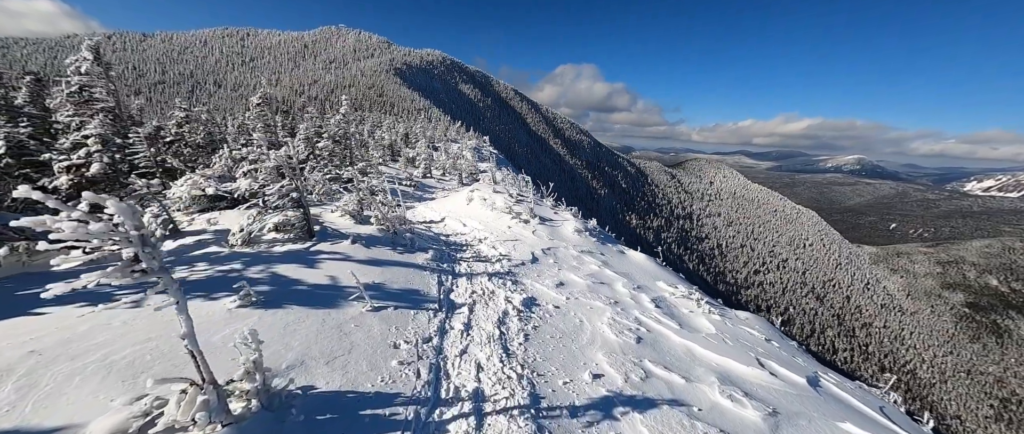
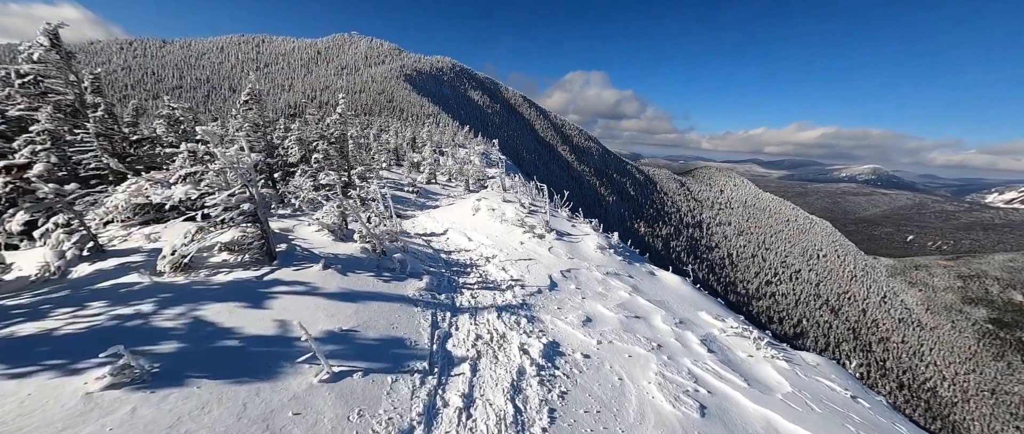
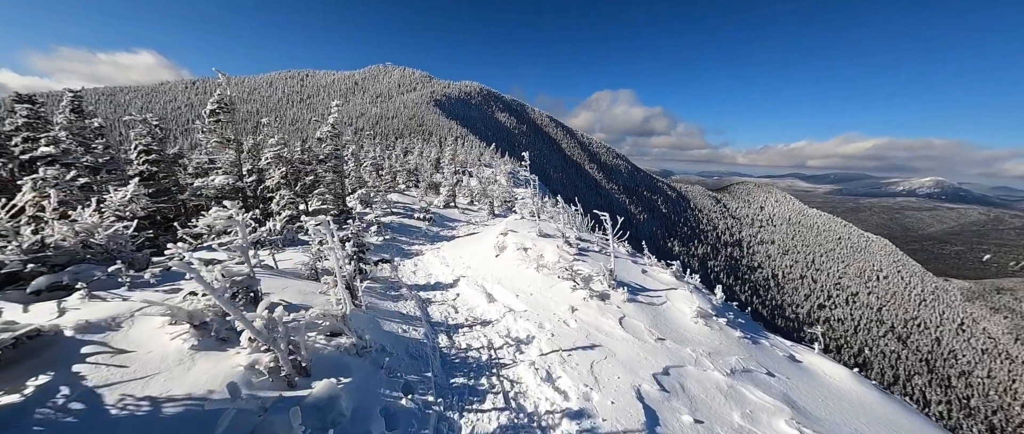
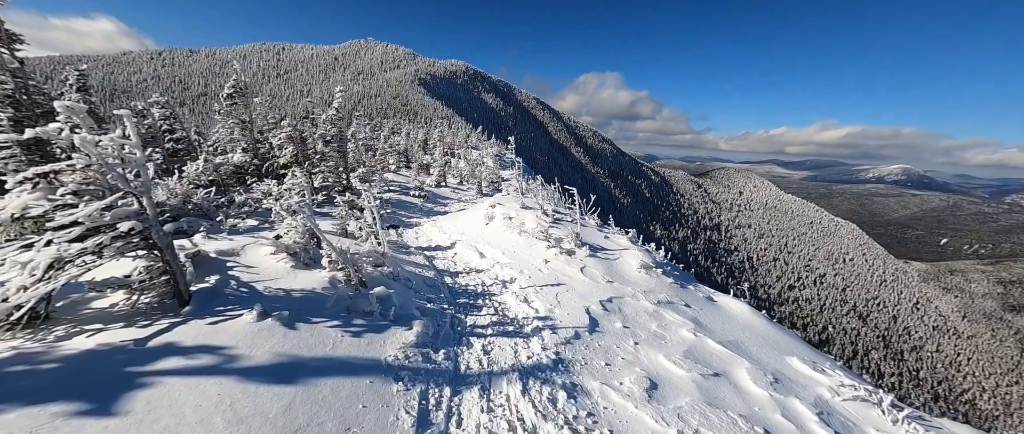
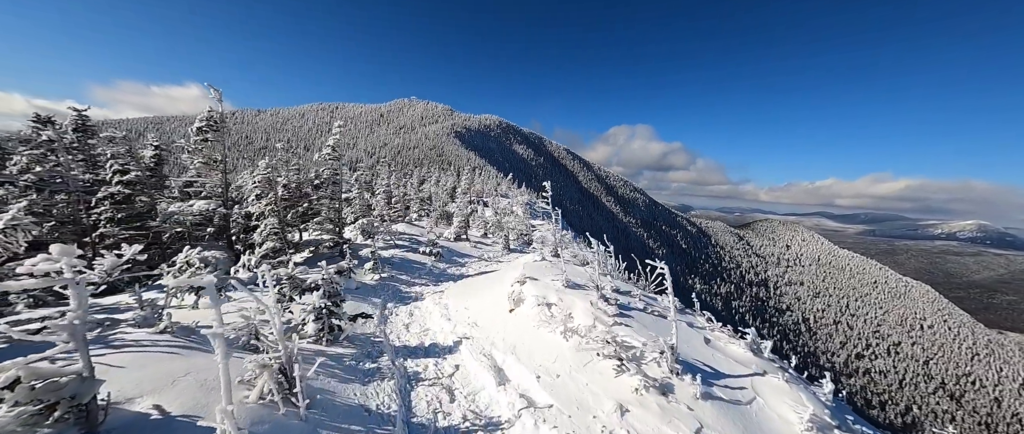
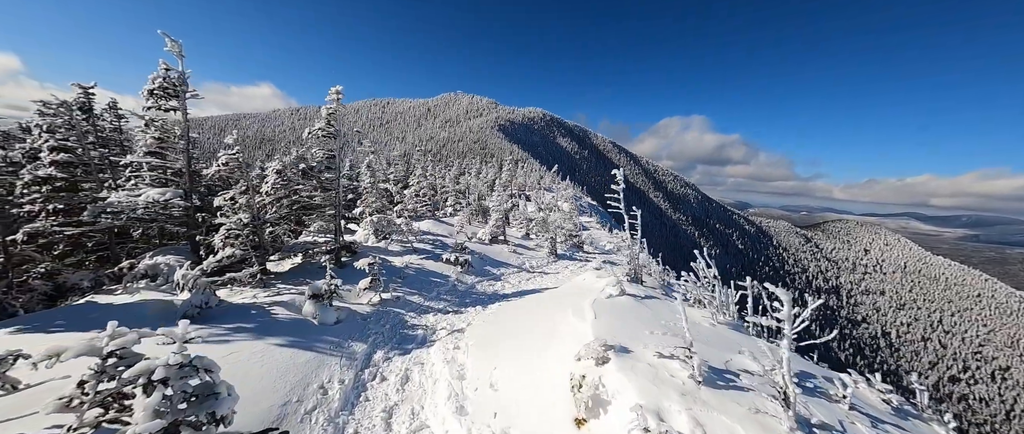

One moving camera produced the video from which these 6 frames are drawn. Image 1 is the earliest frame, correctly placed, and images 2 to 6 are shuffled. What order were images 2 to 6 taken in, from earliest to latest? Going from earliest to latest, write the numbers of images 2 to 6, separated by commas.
2, 4, 3, 5, 6
